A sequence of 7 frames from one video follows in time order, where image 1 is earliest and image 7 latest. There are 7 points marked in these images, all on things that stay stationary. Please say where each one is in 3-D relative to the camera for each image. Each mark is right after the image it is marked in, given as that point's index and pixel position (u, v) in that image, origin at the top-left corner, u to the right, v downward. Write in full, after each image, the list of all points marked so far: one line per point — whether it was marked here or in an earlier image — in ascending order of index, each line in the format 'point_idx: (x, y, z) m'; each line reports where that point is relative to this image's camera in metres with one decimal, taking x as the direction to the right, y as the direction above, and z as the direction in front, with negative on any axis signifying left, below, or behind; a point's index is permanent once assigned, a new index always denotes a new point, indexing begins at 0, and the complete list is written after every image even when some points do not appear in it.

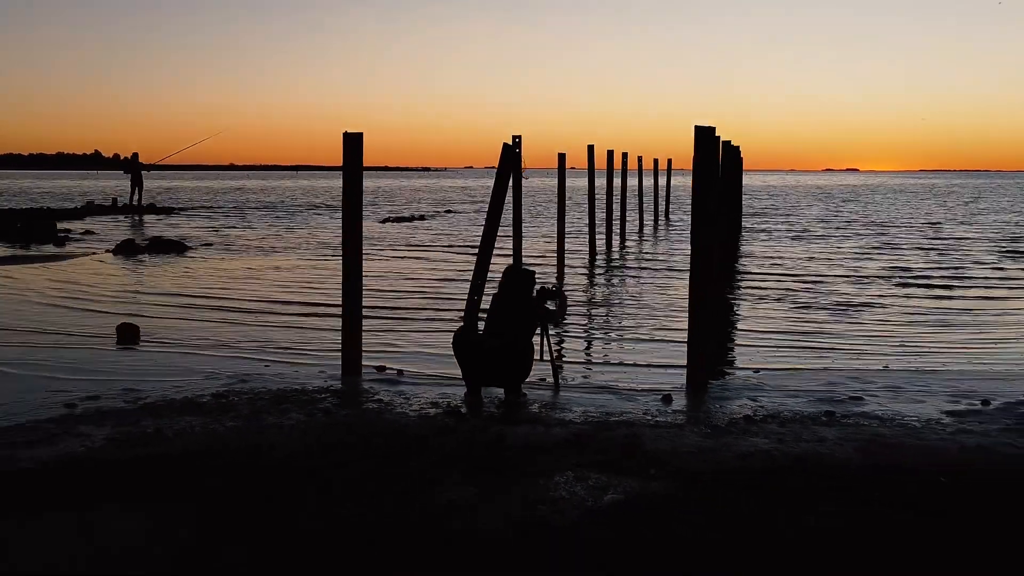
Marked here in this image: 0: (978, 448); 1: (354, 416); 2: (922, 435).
0: (+2.9, -1.0, +5.2) m
1: (-1.1, -0.9, +5.8) m
2: (+2.6, -0.9, +5.5) m
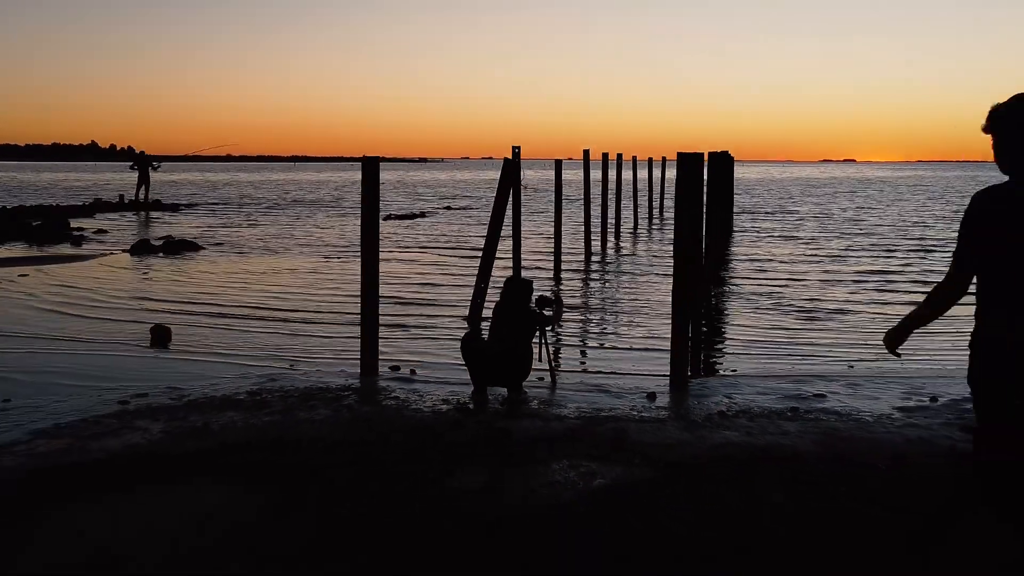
0: (+2.9, -1.1, +6.0) m
1: (-1.1, -1.0, +6.6) m
2: (+2.6, -1.0, +6.2) m
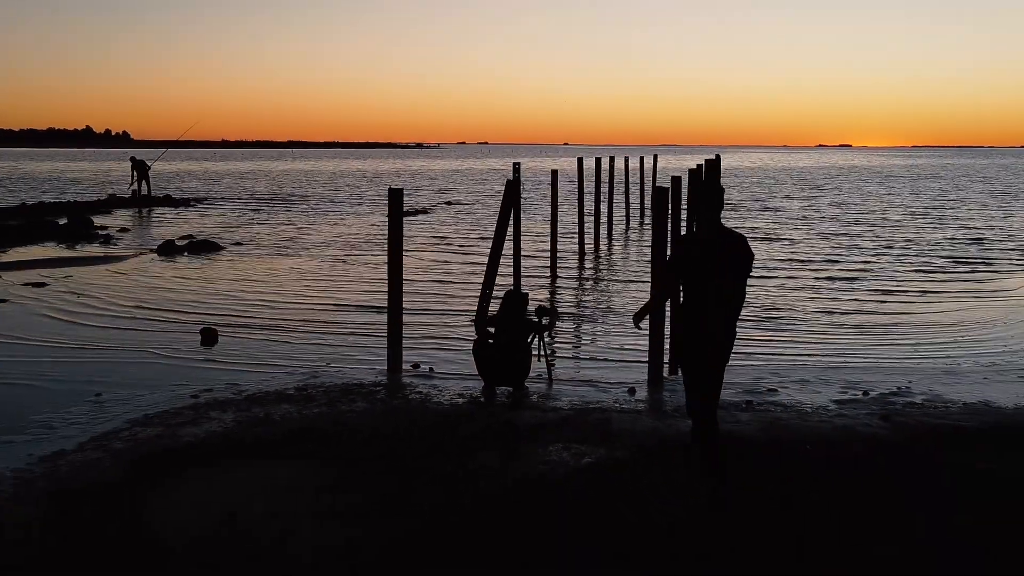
0: (+2.9, -1.2, +7.4) m
1: (-1.0, -1.1, +8.0) m
2: (+2.7, -1.2, +7.7) m
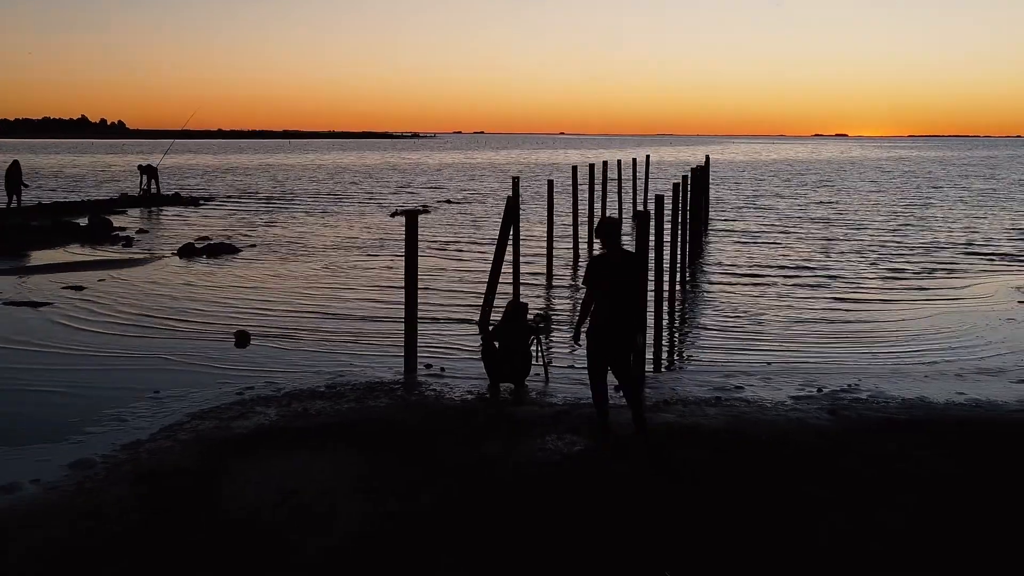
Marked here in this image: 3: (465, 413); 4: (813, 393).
0: (+2.9, -1.4, +8.7) m
1: (-1.0, -1.2, +9.3) m
2: (+2.7, -1.3, +9.0) m
3: (-0.5, -1.3, +8.9) m
4: (+3.4, -1.2, +9.6) m
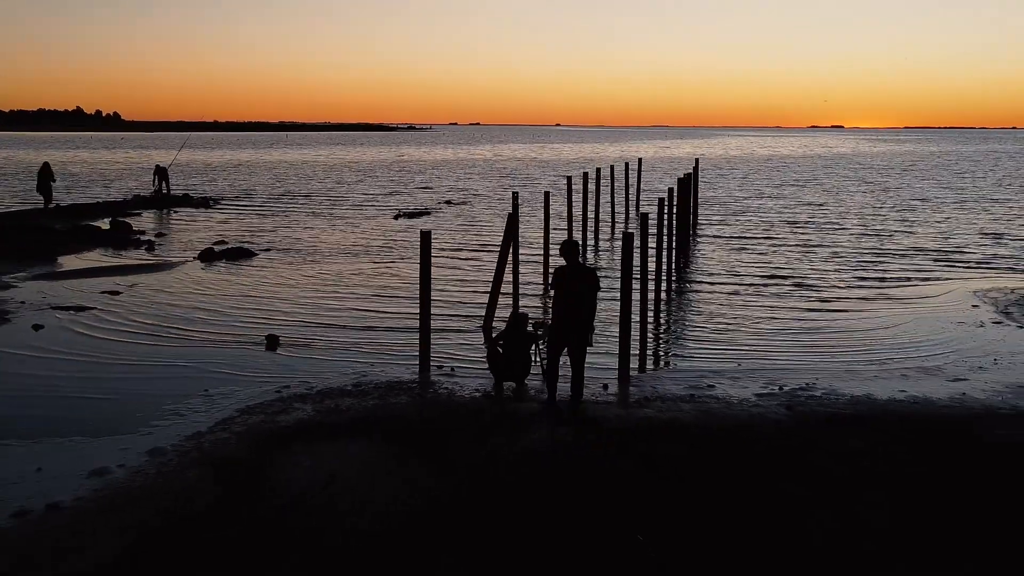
0: (+3.0, -1.5, +10.2) m
1: (-1.0, -1.4, +10.7) m
2: (+2.7, -1.5, +10.4) m
3: (-0.5, -1.5, +10.3) m
4: (+3.4, -1.3, +11.1) m
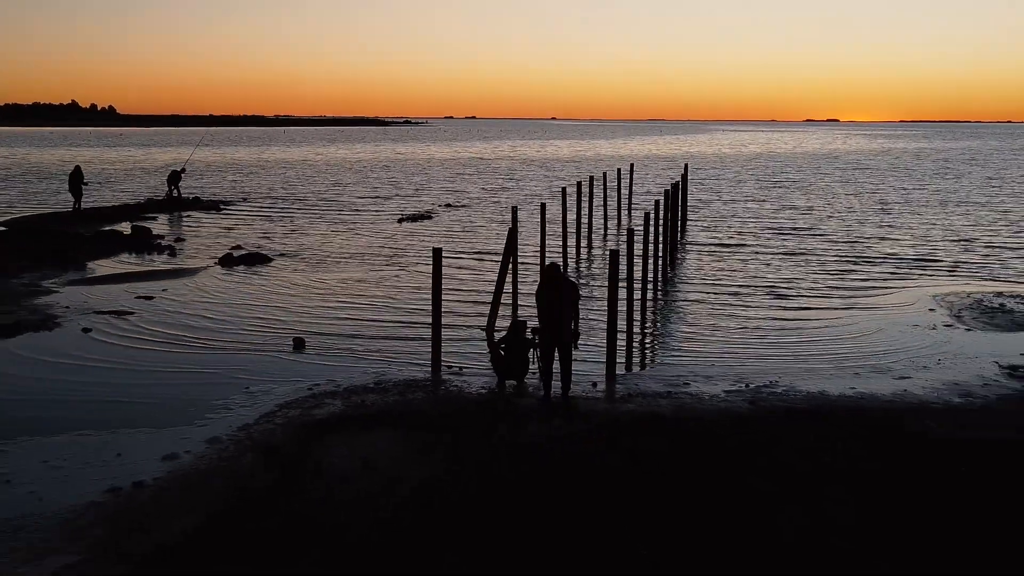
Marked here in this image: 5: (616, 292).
0: (+3.0, -1.7, +11.8) m
1: (-1.0, -1.5, +12.4) m
2: (+2.8, -1.6, +12.1) m
3: (-0.4, -1.6, +12.0) m
4: (+3.4, -1.5, +12.8) m
5: (+1.8, -0.1, +14.8) m
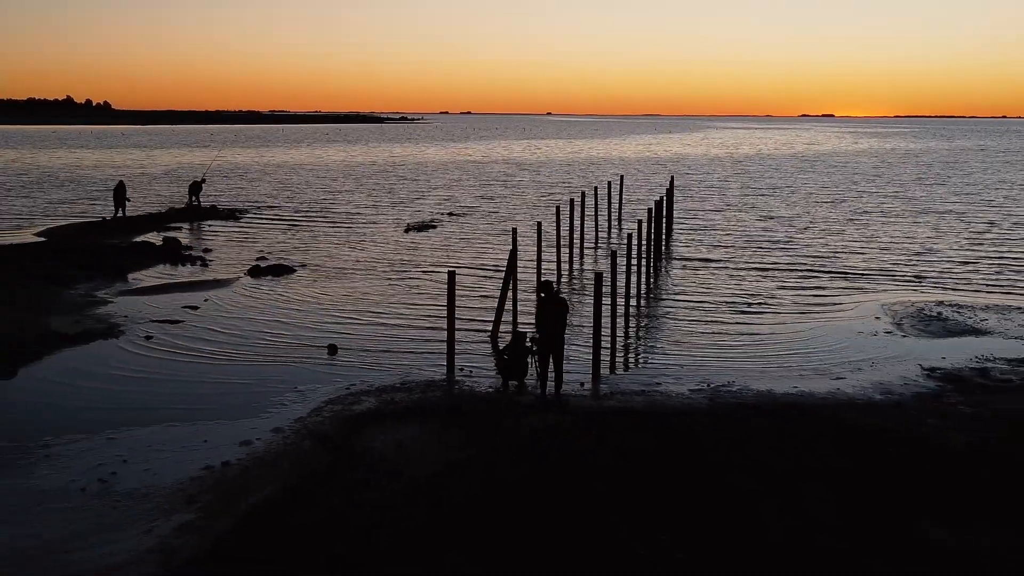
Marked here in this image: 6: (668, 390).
0: (+3.0, -2.0, +14.5) m
1: (-0.9, -1.8, +15.0) m
2: (+2.8, -1.9, +14.7) m
3: (-0.4, -1.9, +14.6) m
4: (+3.5, -1.8, +15.4) m
5: (+1.8, -0.4, +17.5) m
6: (+2.8, -1.8, +15.3) m
